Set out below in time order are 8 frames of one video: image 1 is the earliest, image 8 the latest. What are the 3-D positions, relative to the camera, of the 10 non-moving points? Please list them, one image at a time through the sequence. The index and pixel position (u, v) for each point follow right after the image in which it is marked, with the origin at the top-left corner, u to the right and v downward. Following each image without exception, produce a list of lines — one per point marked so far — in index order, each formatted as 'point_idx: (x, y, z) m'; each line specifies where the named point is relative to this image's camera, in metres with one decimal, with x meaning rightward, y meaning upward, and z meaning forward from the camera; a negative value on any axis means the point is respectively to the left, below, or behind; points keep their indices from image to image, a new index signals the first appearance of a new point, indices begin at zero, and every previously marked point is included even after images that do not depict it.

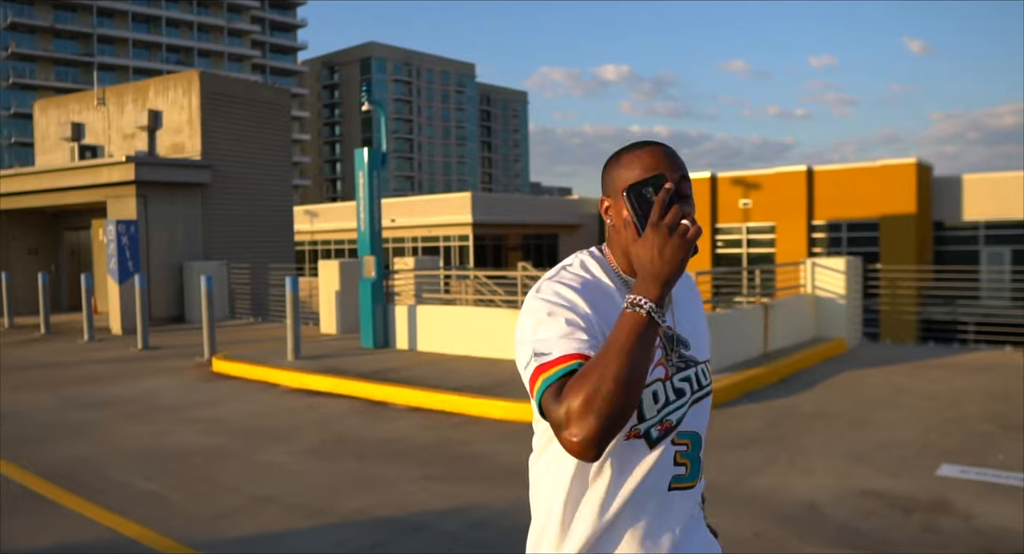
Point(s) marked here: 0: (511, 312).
0: (0.0, -0.5, +12.1) m
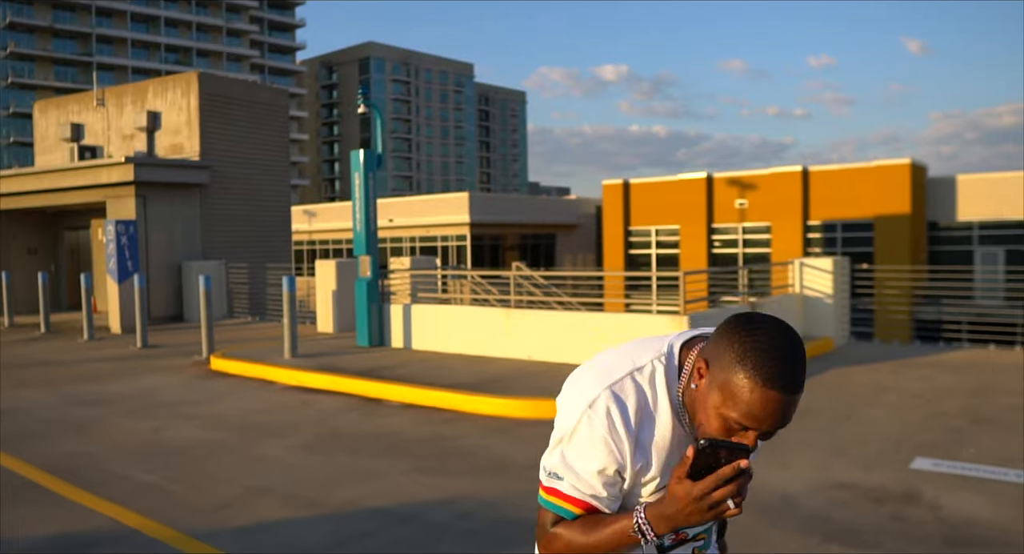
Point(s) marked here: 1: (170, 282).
0: (-0.1, -0.5, +12.3) m
1: (-7.6, -0.1, +18.0) m
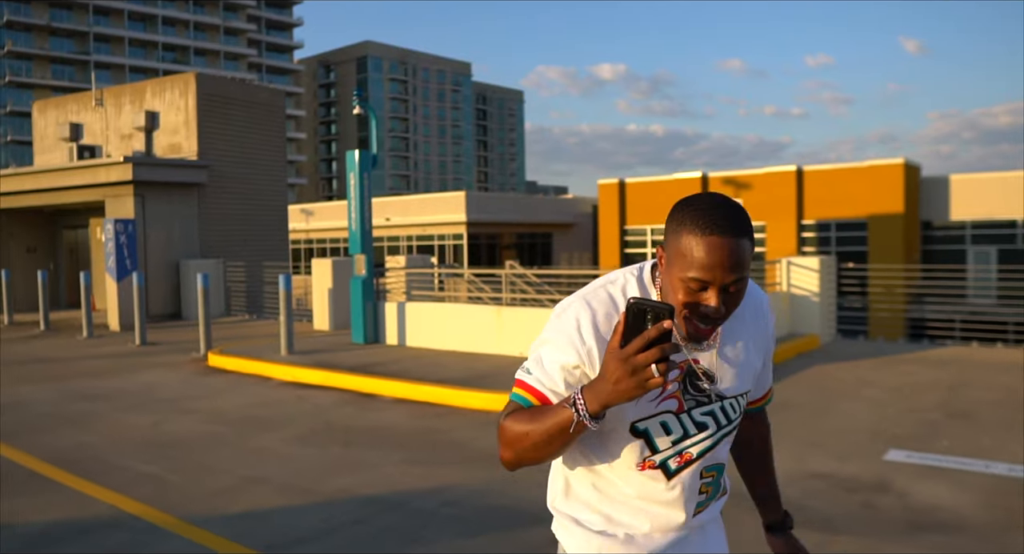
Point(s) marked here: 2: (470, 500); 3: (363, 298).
0: (-0.3, -0.5, +12.6) m
1: (-7.7, -0.1, +18.2) m
2: (-0.3, -1.7, +6.0) m
3: (-2.6, -0.4, +13.9) m
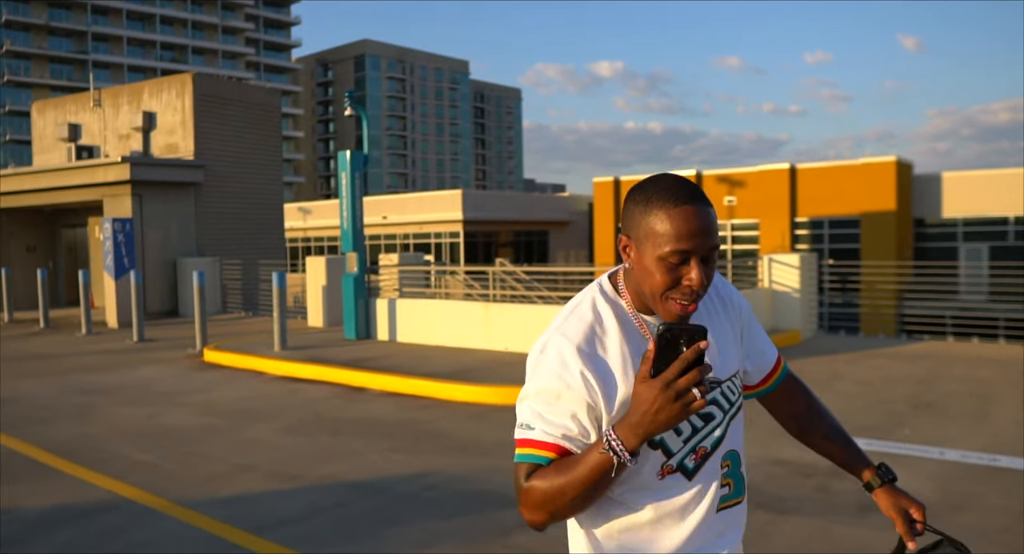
0: (-0.5, -0.4, +12.9) m
1: (-7.9, 0.0, +18.5) m
2: (-0.5, -1.6, +6.4) m
3: (-2.8, -0.3, +14.2) m
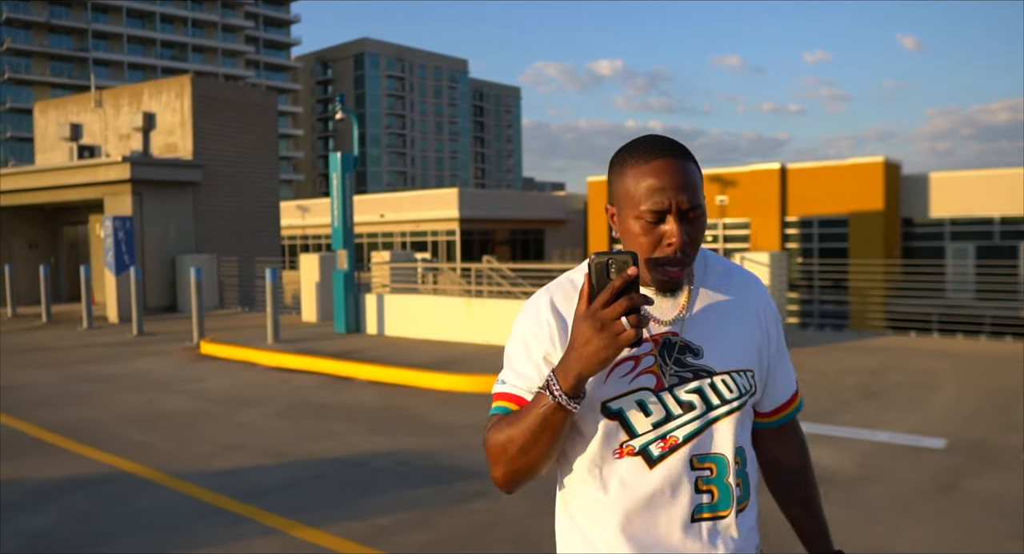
0: (-0.8, -0.4, +13.5) m
1: (-8.2, +0.1, +19.2) m
2: (-0.8, -1.6, +7.0) m
3: (-3.1, -0.2, +14.9) m
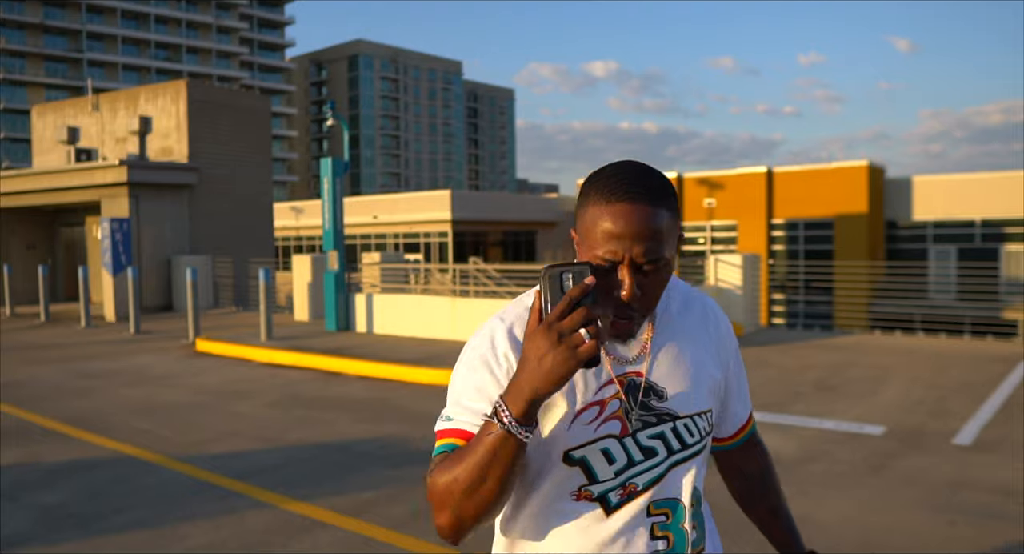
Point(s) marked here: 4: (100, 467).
0: (-1.1, -0.4, +14.2) m
1: (-8.6, +0.1, +19.8) m
2: (-1.1, -1.6, +7.7) m
3: (-3.4, -0.2, +15.5) m
4: (-3.6, -1.7, +7.2) m
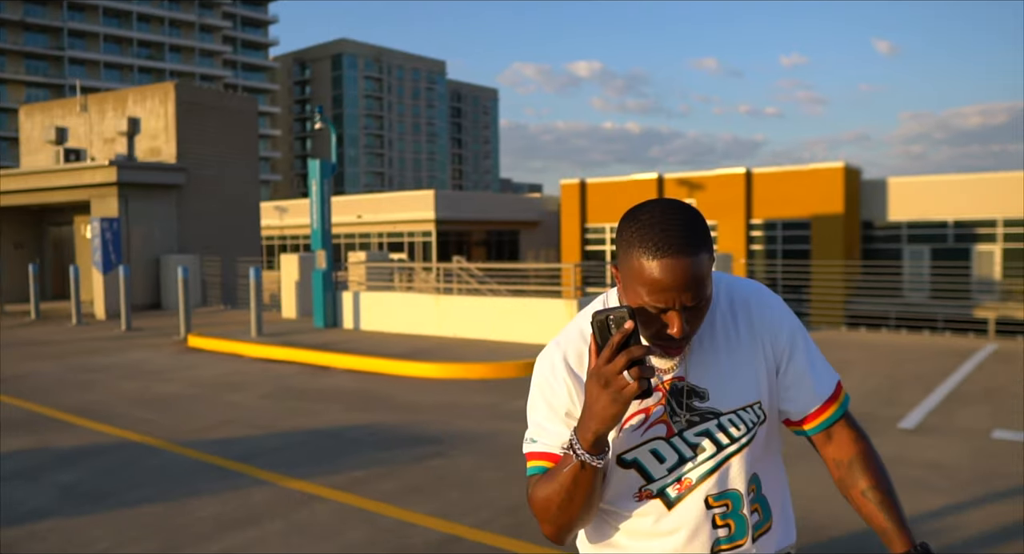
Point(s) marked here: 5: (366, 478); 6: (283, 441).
0: (-1.4, -0.4, +14.7) m
1: (-9.0, +0.1, +20.2) m
2: (-1.3, -1.6, +8.2) m
3: (-3.7, -0.2, +16.0) m
4: (-3.8, -1.7, +7.7) m
5: (-1.2, -1.7, +6.8) m
6: (-2.2, -1.6, +7.9) m
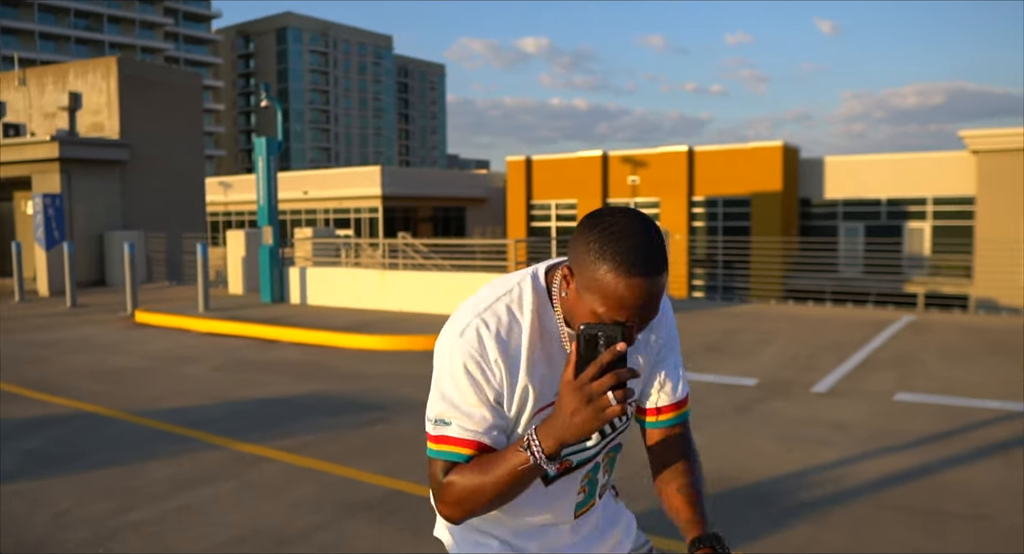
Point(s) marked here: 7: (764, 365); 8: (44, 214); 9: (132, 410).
0: (-2.4, +0.1, +15.1) m
1: (-10.3, +0.7, +20.0) m
2: (-1.9, -1.3, +8.6) m
3: (-4.8, +0.3, +16.2) m
4: (-4.4, -1.4, +8.0) m
5: (-1.8, -1.5, +7.2) m
6: (-2.8, -1.3, +8.3) m
7: (+3.2, -1.1, +10.4) m
8: (-10.4, +1.4, +18.0) m
9: (-3.9, -1.4, +8.4) m
